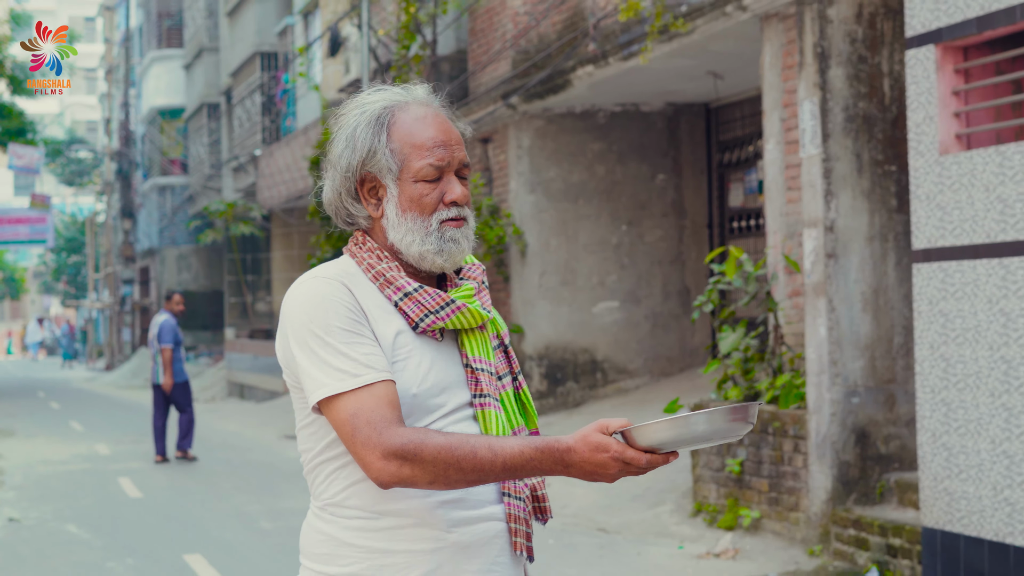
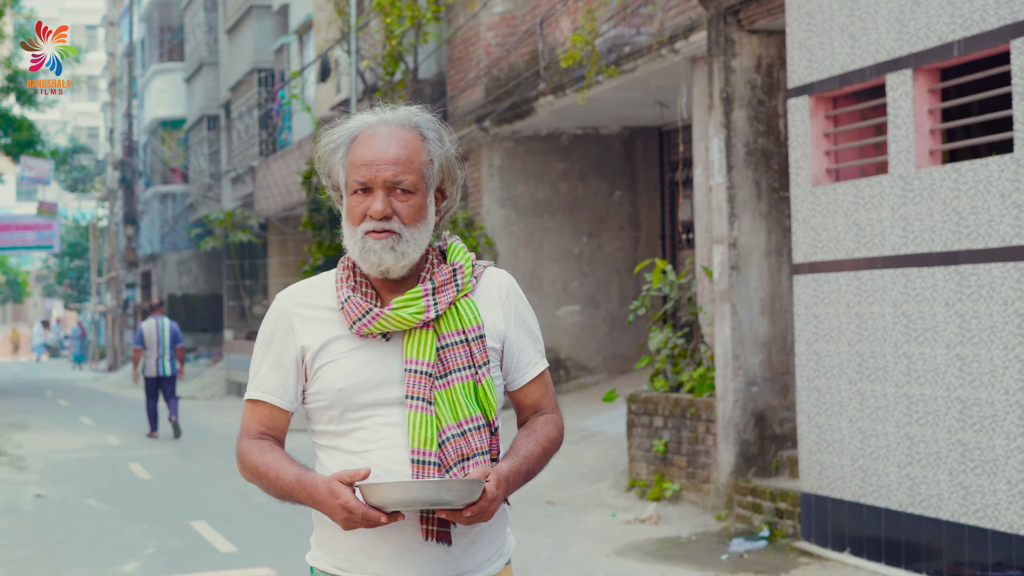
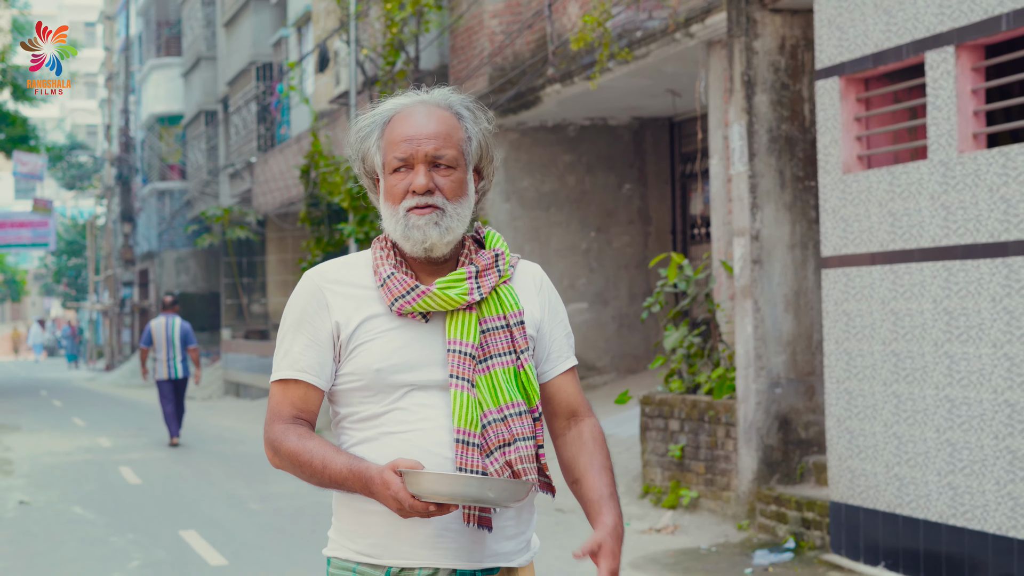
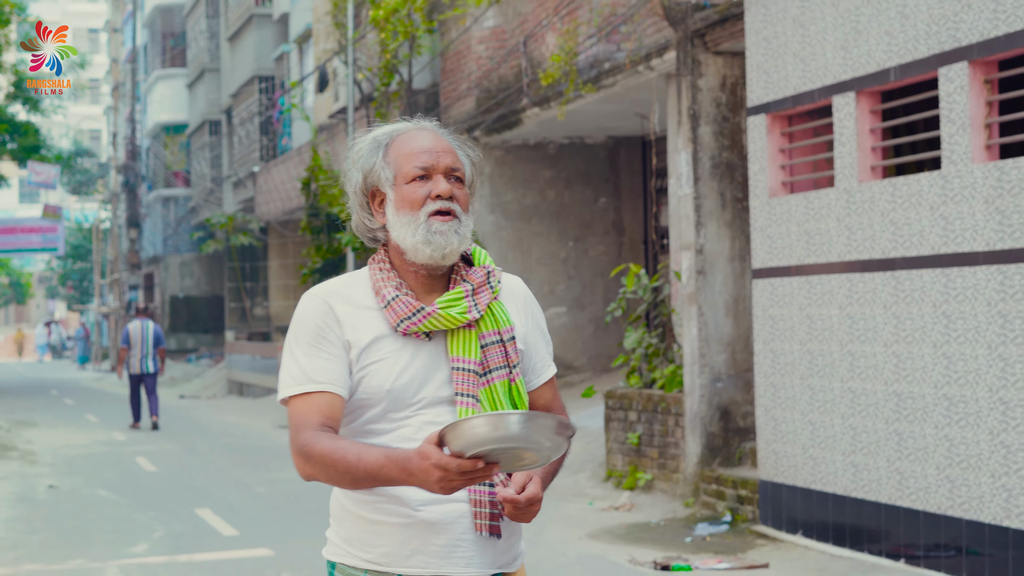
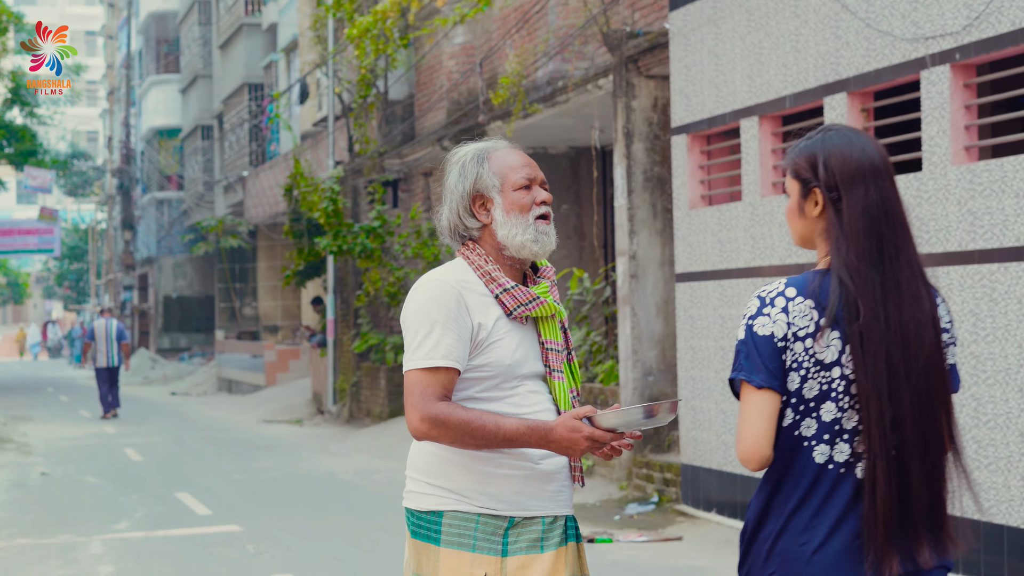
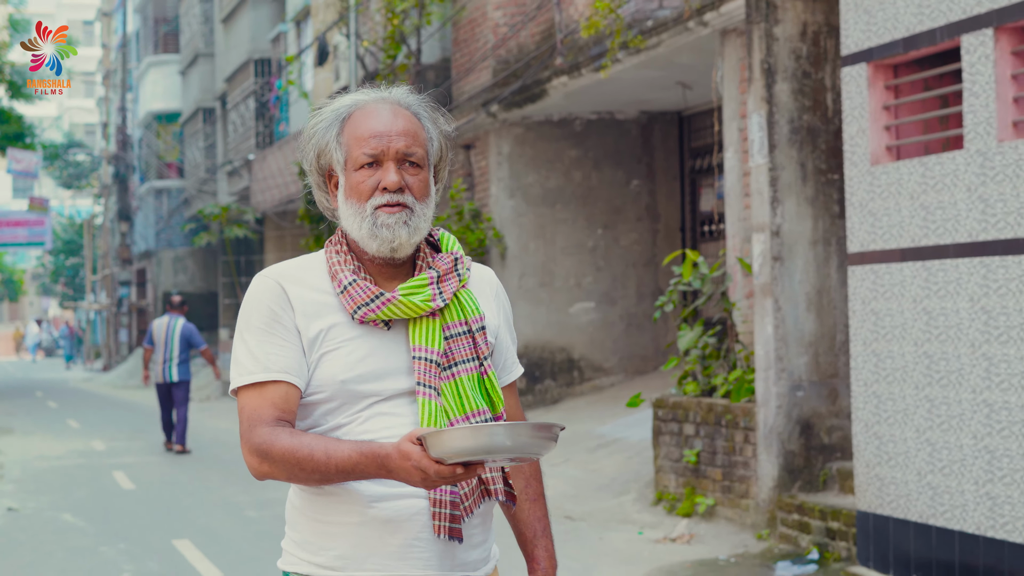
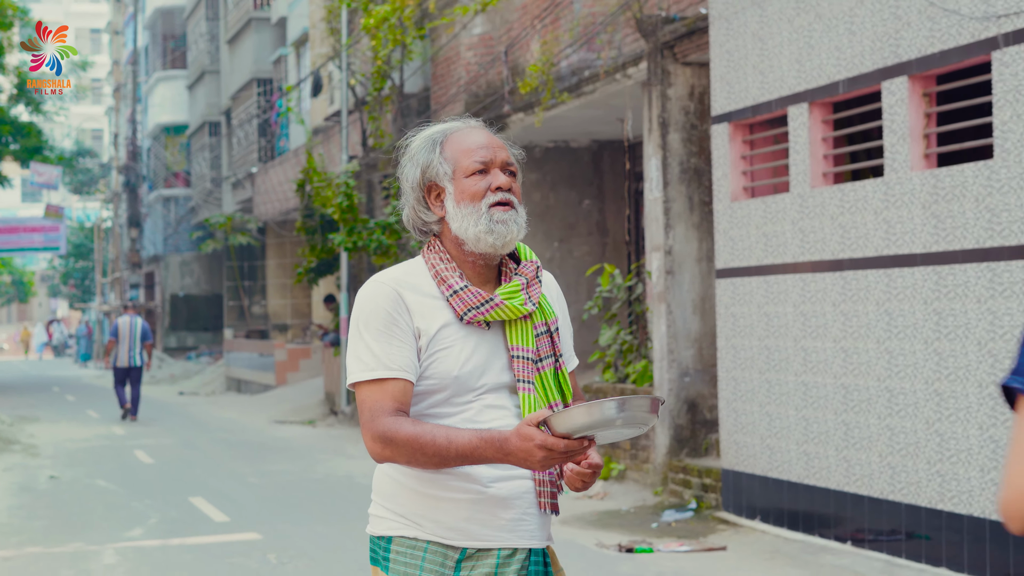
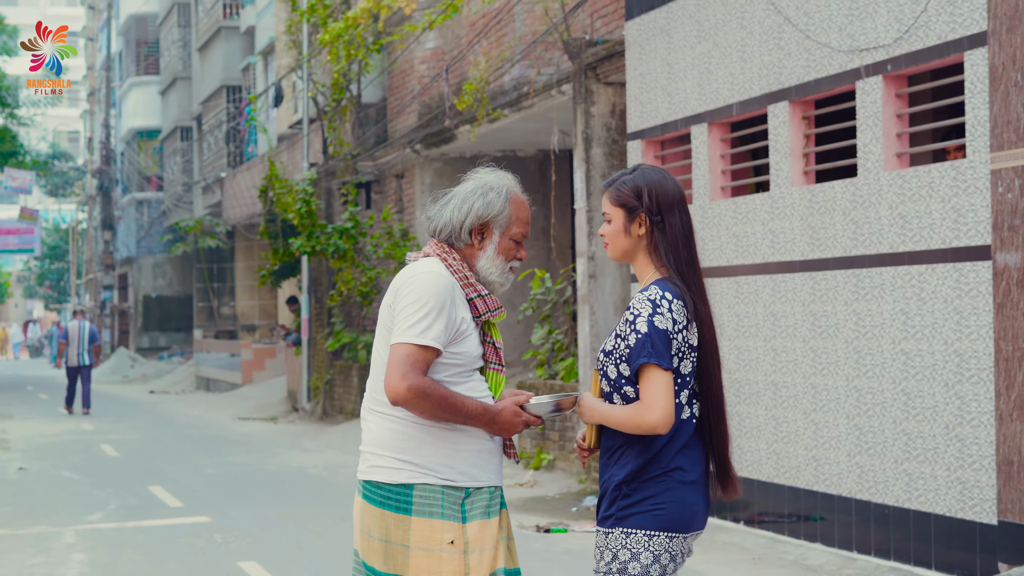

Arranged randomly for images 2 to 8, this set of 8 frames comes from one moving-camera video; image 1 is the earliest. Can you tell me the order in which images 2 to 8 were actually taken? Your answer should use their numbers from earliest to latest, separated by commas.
6, 3, 2, 4, 7, 5, 8
